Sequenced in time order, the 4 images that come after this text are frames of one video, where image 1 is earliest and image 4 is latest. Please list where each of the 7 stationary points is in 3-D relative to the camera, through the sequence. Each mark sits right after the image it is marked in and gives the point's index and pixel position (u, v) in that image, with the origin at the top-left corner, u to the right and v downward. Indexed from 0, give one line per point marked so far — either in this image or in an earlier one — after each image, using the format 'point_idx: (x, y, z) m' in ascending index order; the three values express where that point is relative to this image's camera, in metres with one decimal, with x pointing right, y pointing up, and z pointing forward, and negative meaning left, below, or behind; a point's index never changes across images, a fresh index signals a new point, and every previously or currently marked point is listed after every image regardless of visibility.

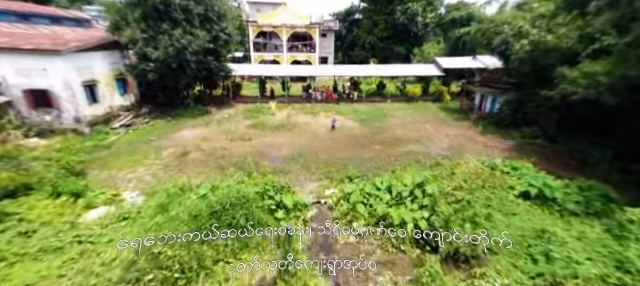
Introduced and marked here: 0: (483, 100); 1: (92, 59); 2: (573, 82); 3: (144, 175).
0: (+11.3, +3.0, +17.2) m
1: (-11.5, +4.2, +12.4) m
2: (+9.2, +2.1, +8.9) m
3: (-6.6, -1.2, +9.3) m
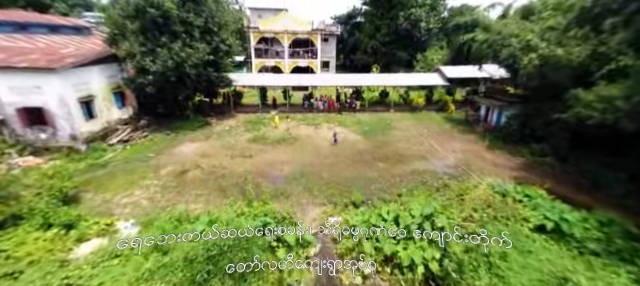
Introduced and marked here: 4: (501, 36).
0: (+11.5, +2.1, +16.8) m
1: (-11.4, +3.4, +12.1) m
2: (+9.3, +1.3, +8.5) m
3: (-6.5, -2.0, +9.0) m
4: (+11.5, +6.7, +15.5) m
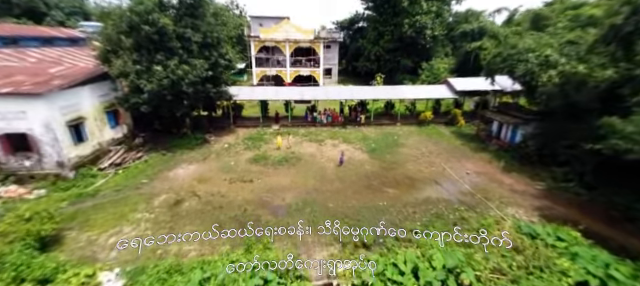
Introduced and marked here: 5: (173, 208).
0: (+11.8, +0.9, +15.9) m
1: (-11.2, +2.2, +11.4) m
2: (+9.5, +0.2, +7.6) m
3: (-6.3, -3.2, +8.1) m
4: (+11.7, +5.5, +14.7) m
5: (-5.9, -2.6, +9.8) m
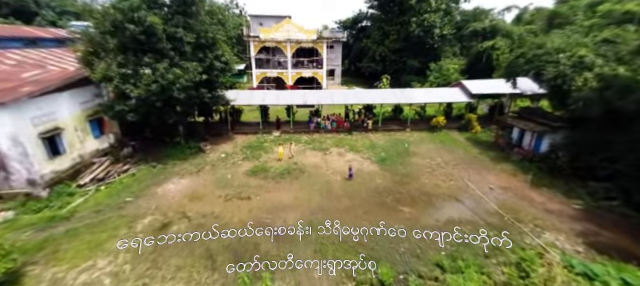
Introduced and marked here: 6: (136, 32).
0: (+12.0, +0.4, +14.5) m
1: (-10.9, +1.7, +10.1) m
2: (+9.7, -0.4, +6.3) m
3: (-6.1, -3.7, +6.8) m
4: (+12.0, +5.0, +13.3) m
5: (-5.6, -3.2, +8.5) m
6: (-8.4, +5.2, +11.3) m
